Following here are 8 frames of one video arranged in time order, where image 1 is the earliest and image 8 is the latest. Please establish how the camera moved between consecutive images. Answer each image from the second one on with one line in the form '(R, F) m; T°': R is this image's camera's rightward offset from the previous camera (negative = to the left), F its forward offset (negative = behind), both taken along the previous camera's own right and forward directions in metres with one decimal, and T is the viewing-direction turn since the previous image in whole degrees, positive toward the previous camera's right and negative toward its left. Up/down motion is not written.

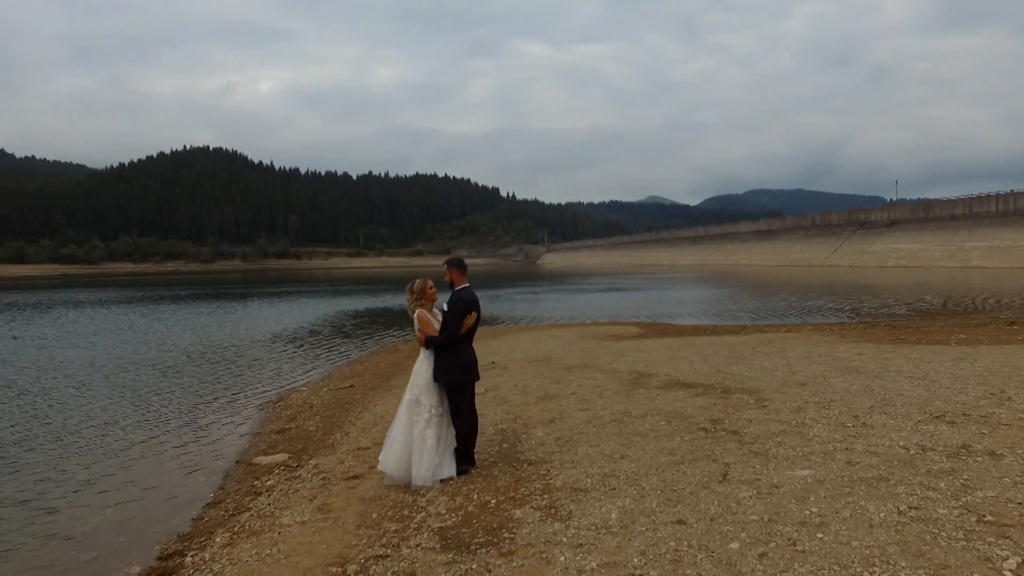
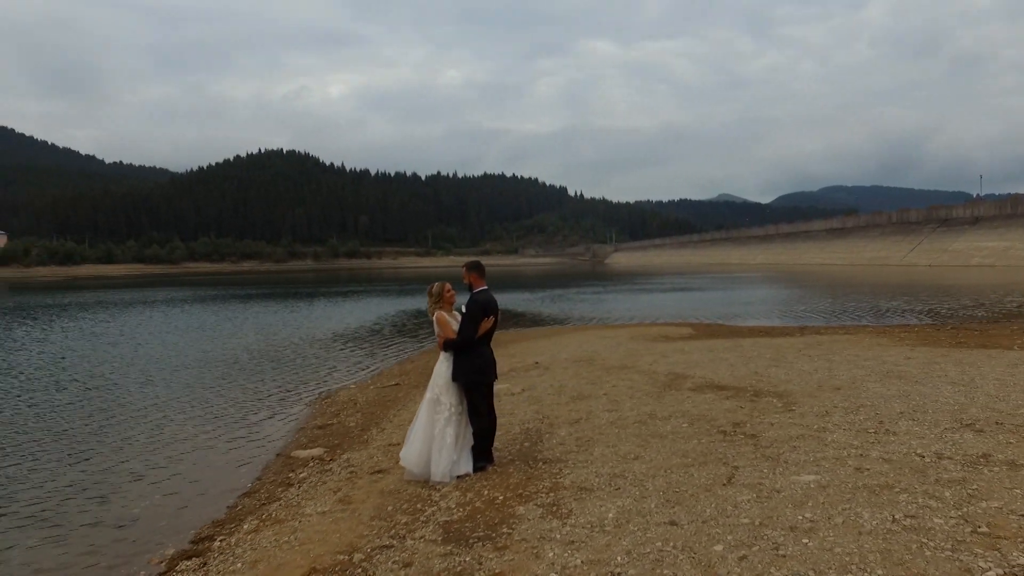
(+0.7, -0.2) m; -5°
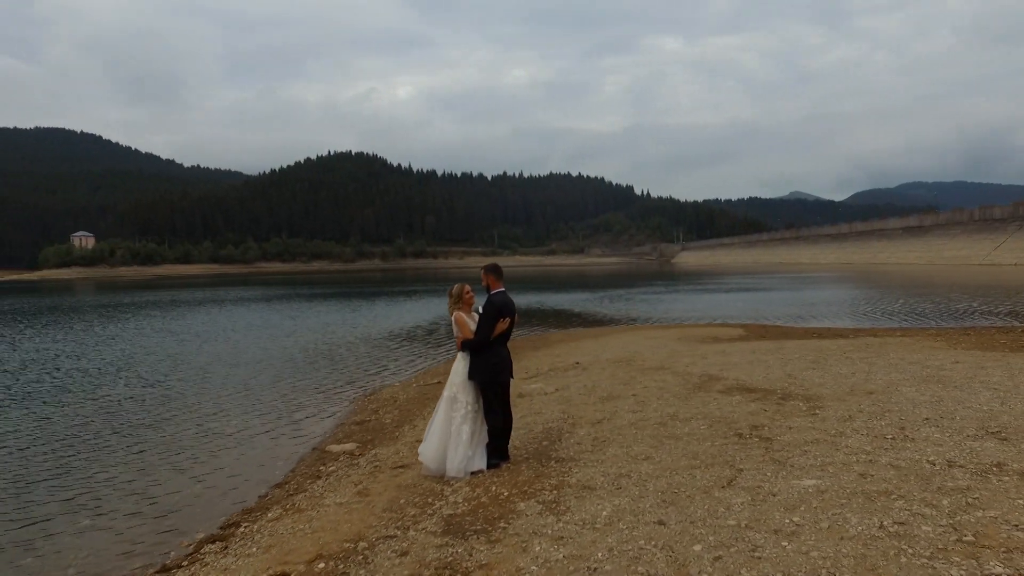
(+0.7, -0.2) m; -5°
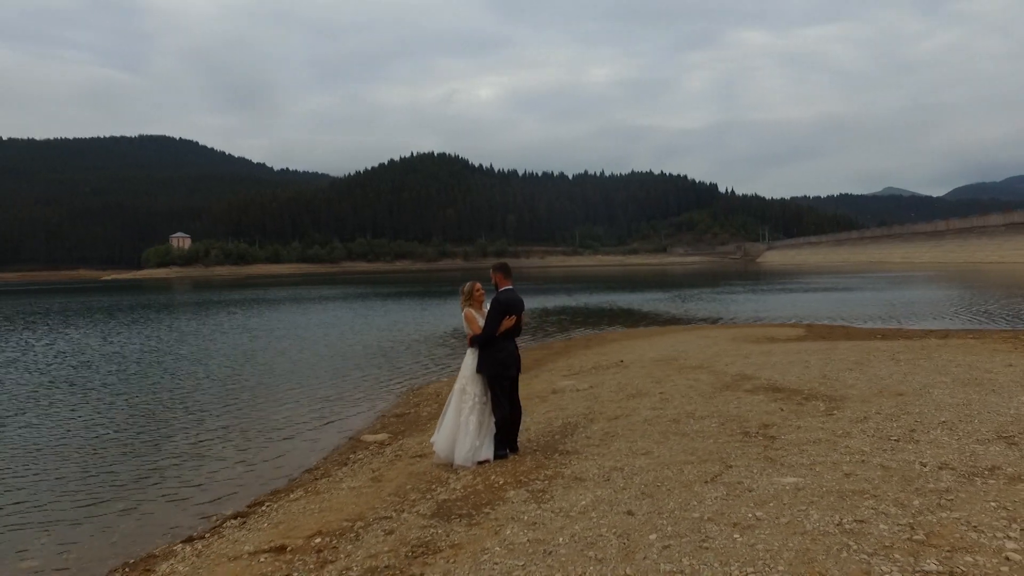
(+1.1, -0.3) m; -7°
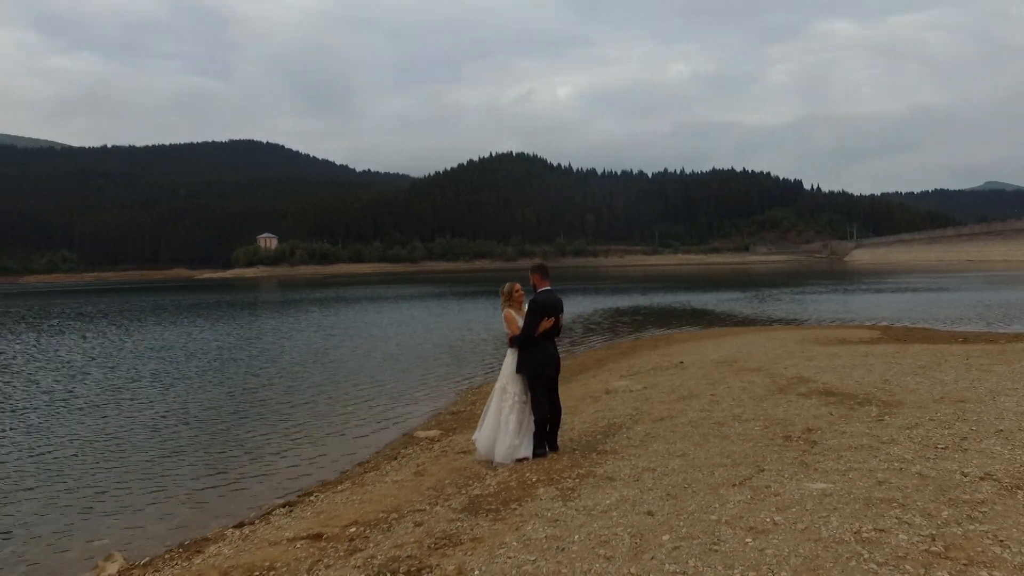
(+0.6, -0.1) m; -6°
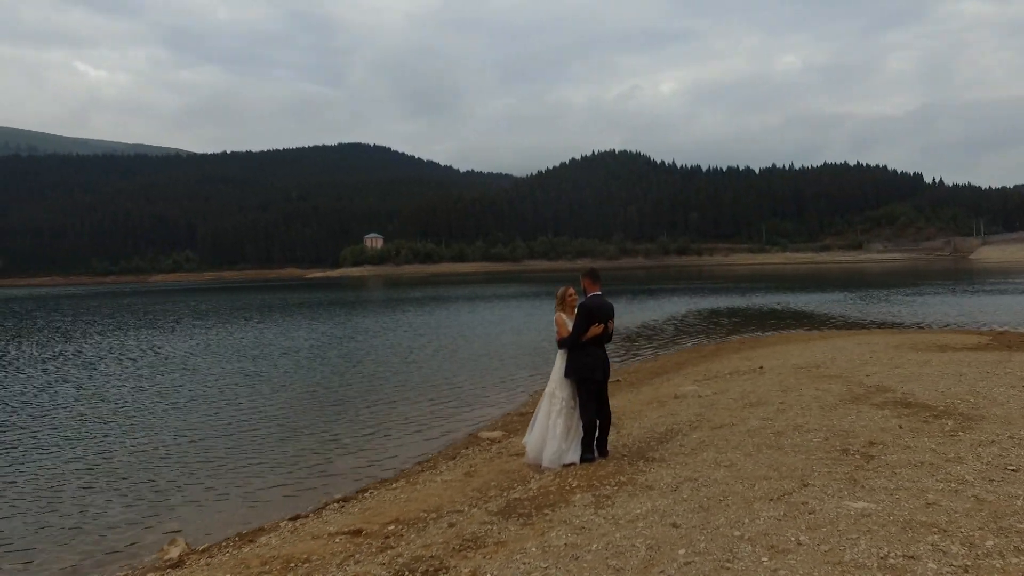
(+0.8, 0.0) m; -8°
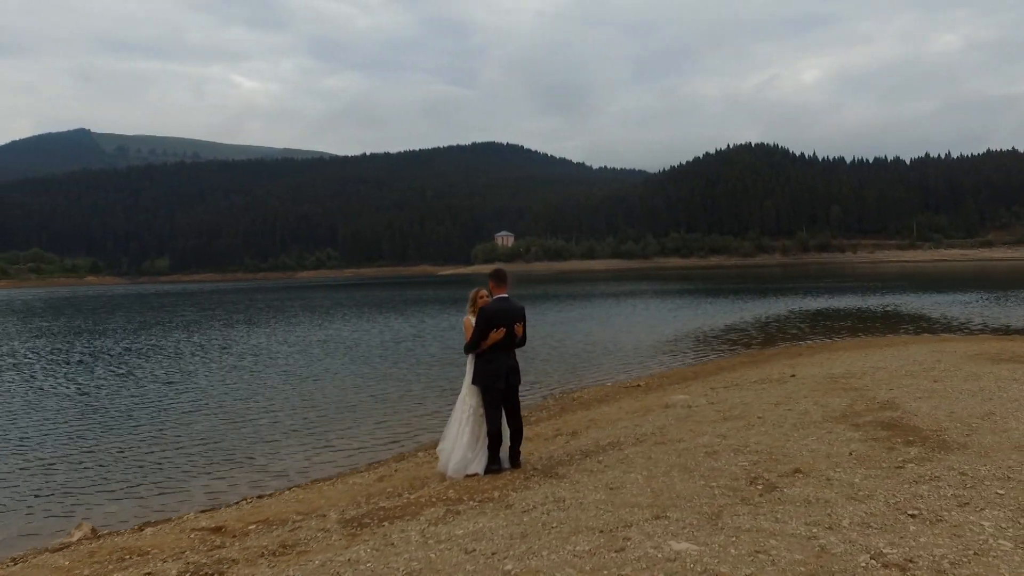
(+3.1, +0.9) m; -12°
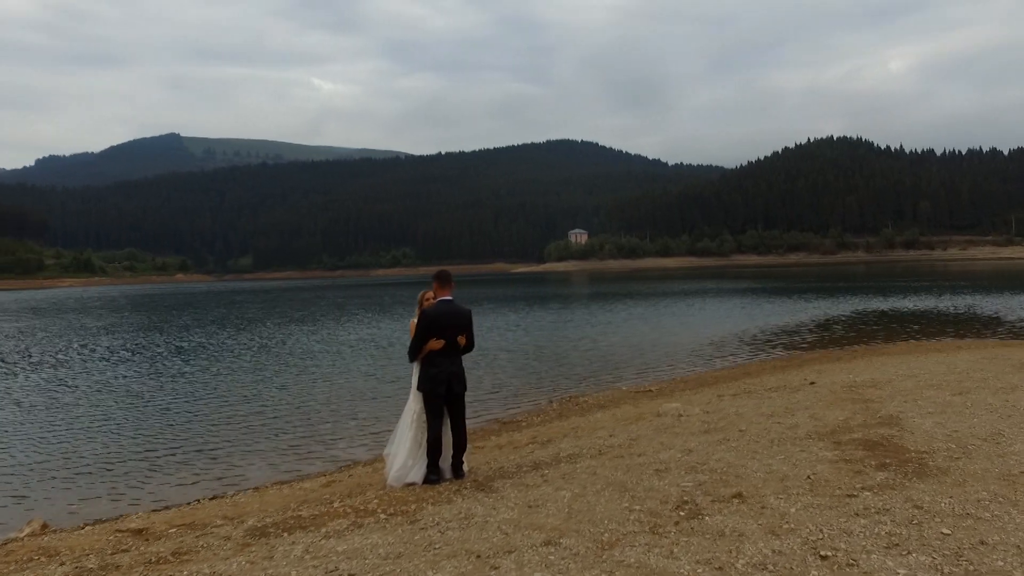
(+1.7, +0.7) m; -7°
